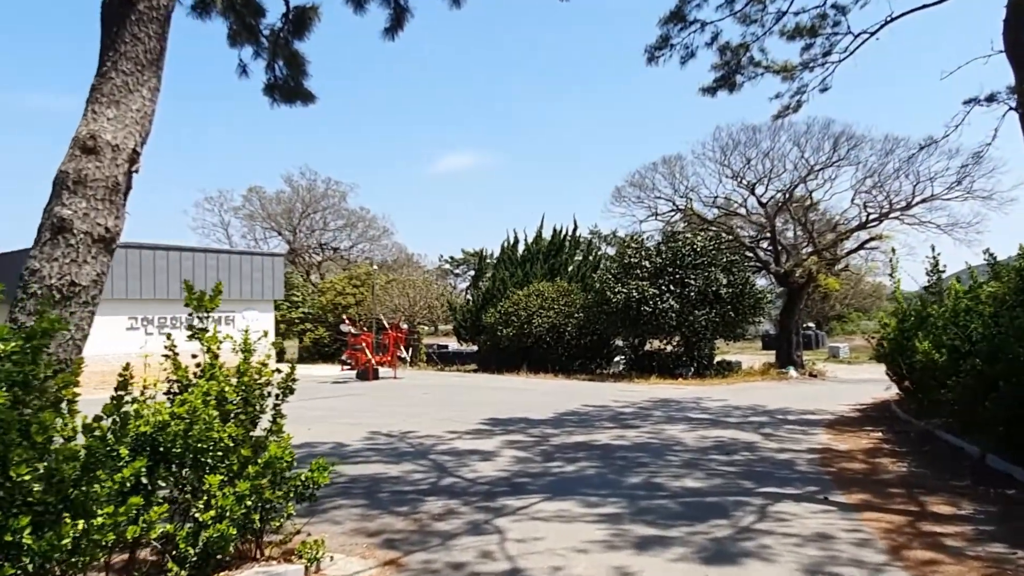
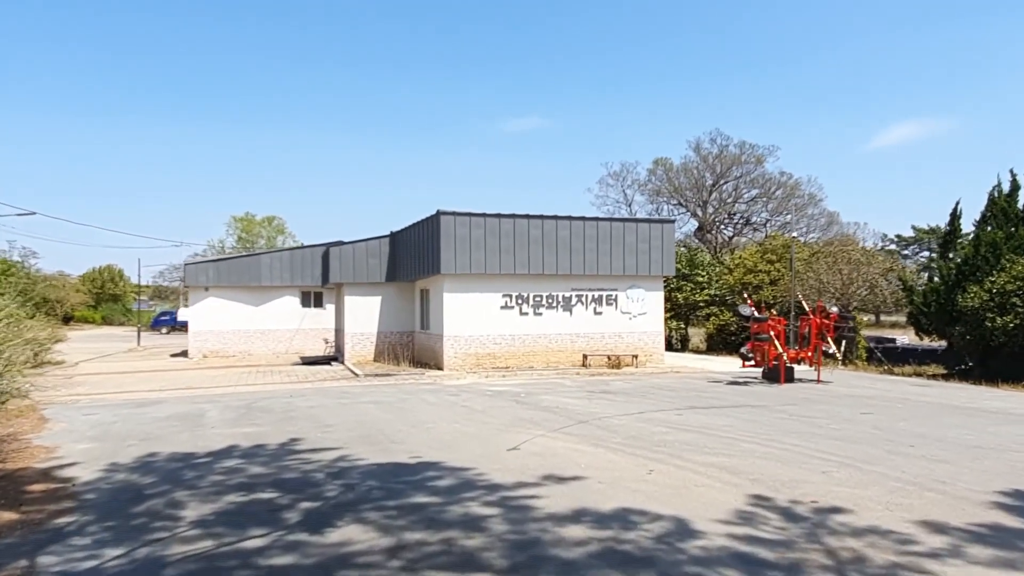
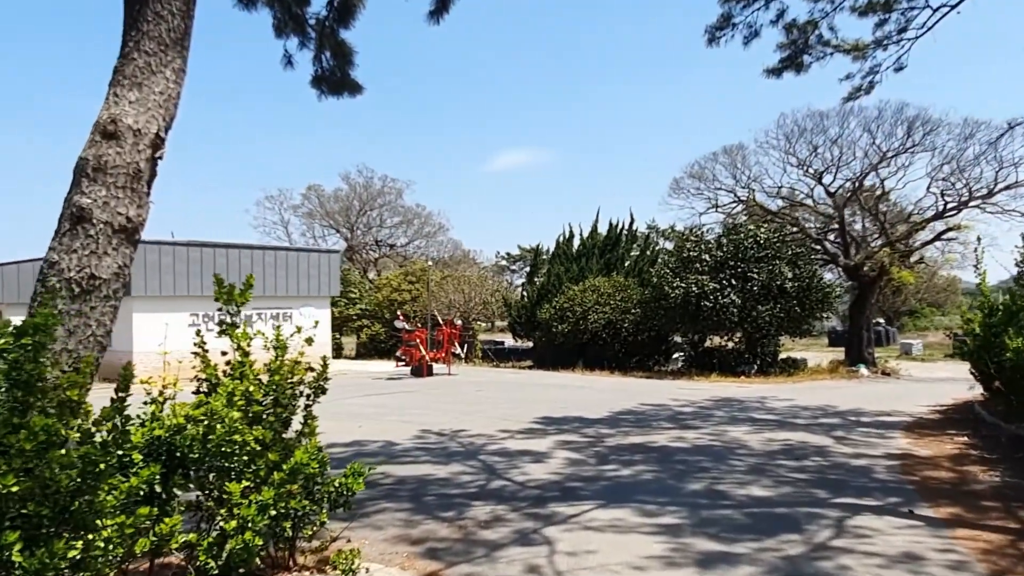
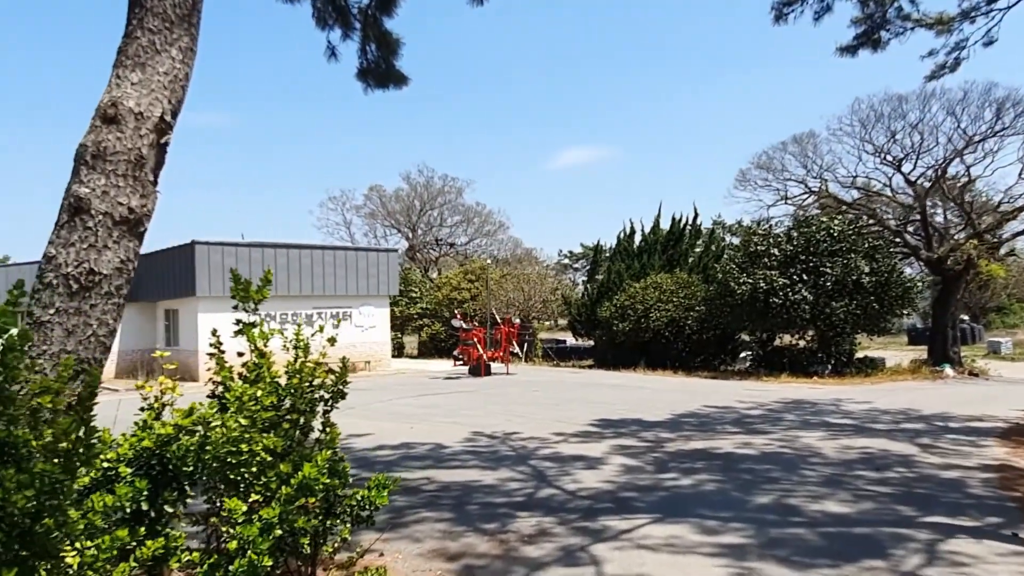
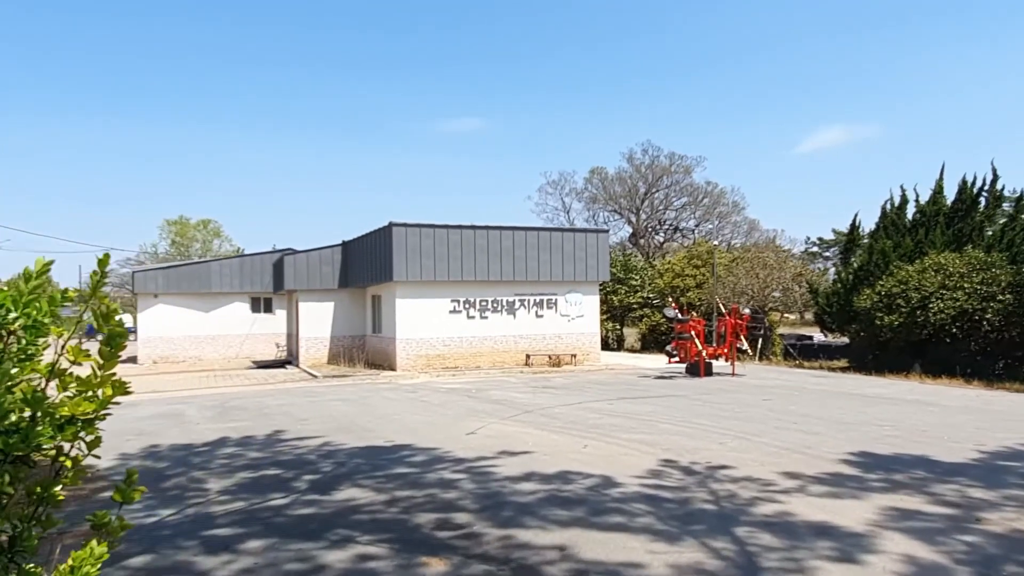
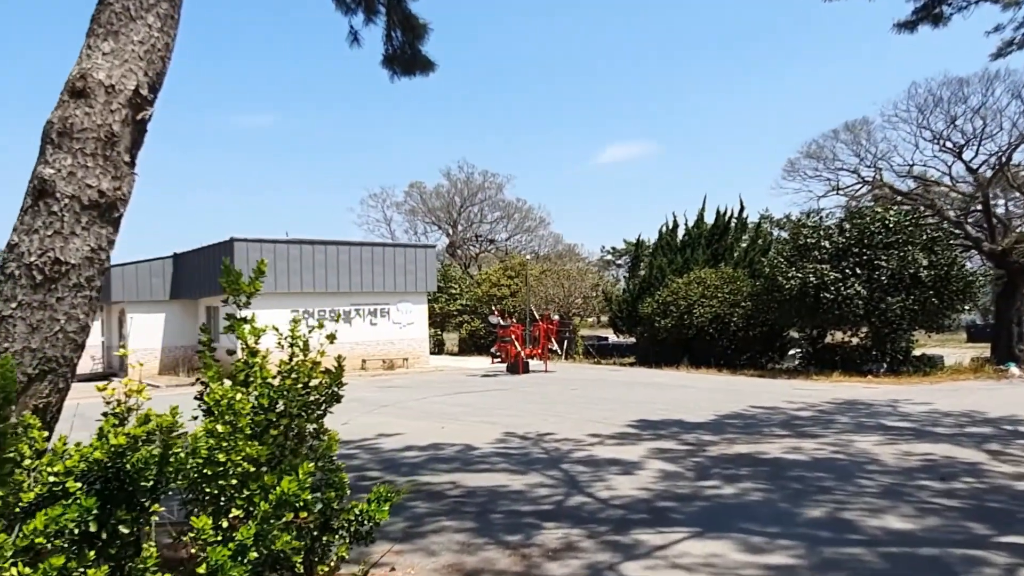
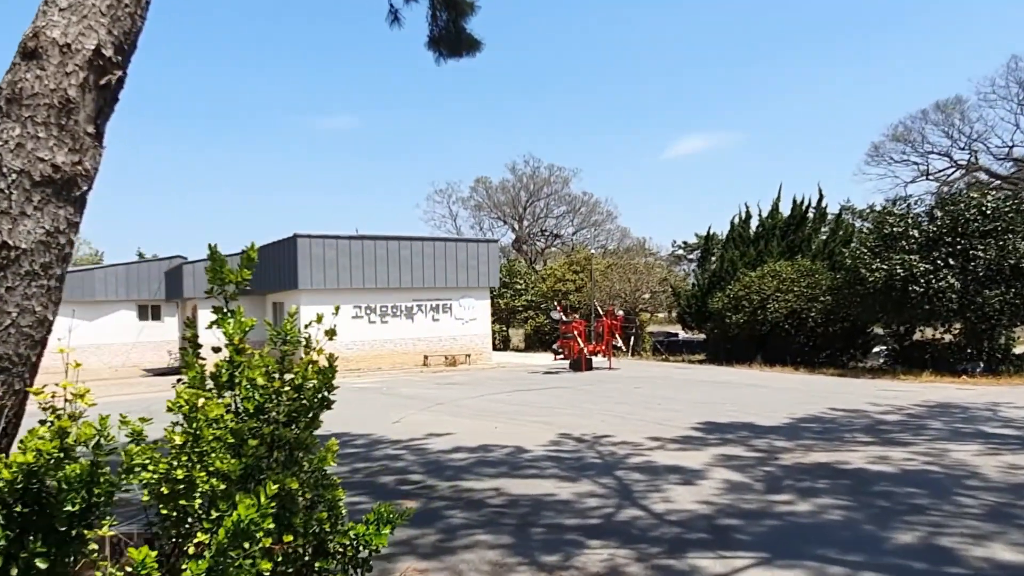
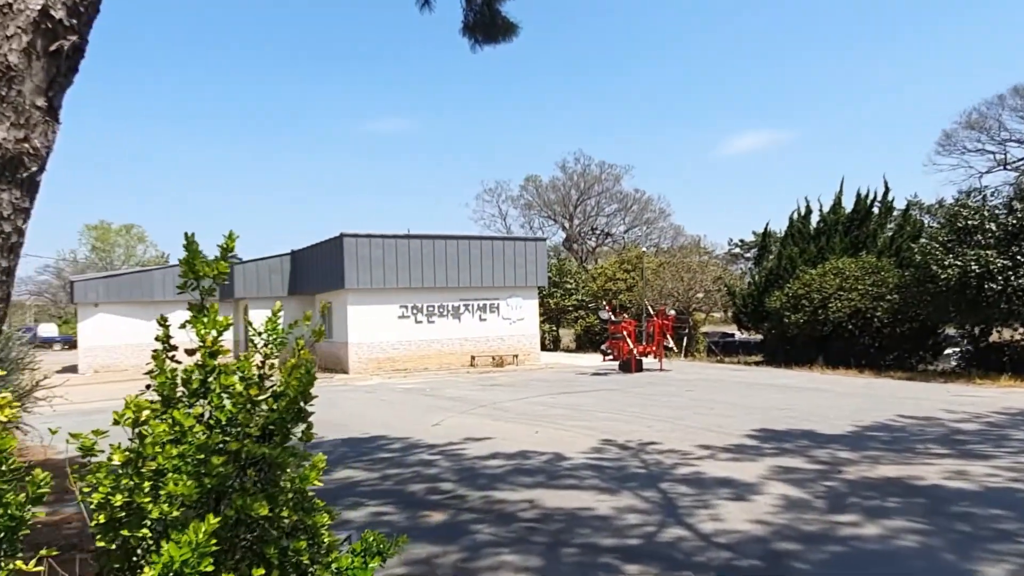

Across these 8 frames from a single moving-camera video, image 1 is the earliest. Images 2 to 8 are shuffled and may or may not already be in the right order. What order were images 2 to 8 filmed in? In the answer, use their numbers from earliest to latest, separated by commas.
3, 4, 6, 7, 8, 5, 2
